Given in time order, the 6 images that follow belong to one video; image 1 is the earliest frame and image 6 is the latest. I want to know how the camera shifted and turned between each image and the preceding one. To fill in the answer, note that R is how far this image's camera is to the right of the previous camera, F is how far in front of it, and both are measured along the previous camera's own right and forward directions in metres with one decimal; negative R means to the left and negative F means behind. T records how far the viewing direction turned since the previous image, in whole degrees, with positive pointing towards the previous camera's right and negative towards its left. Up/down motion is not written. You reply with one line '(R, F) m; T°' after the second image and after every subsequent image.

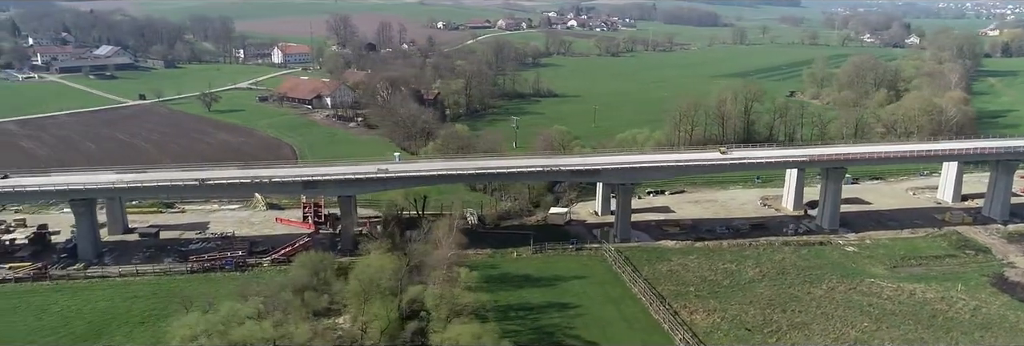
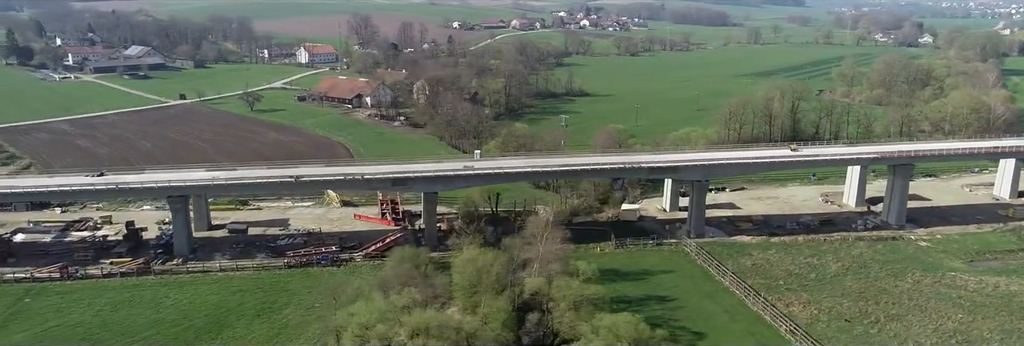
(-3.9, -0.9) m; 0°
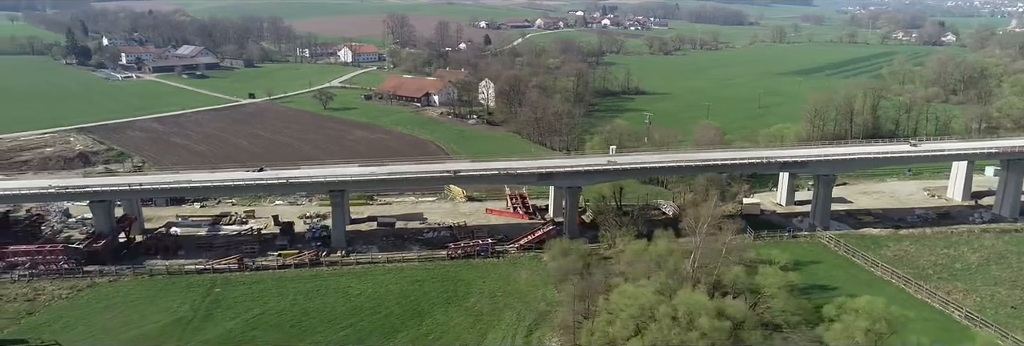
(-7.0, -1.4) m; 0°
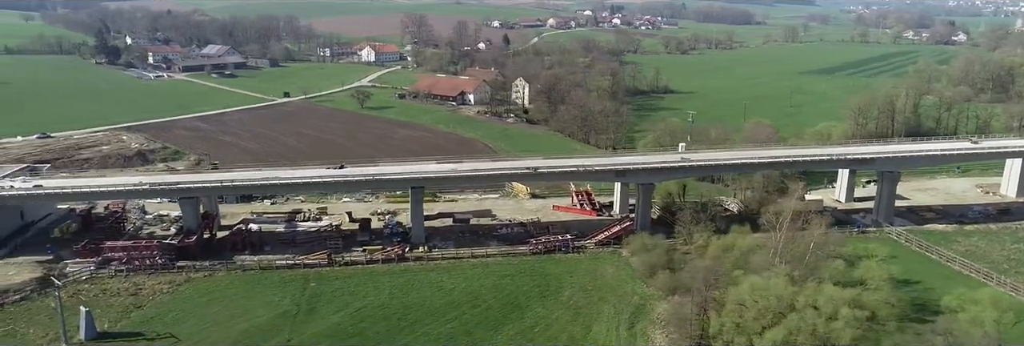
(-3.8, -0.6) m; 0°
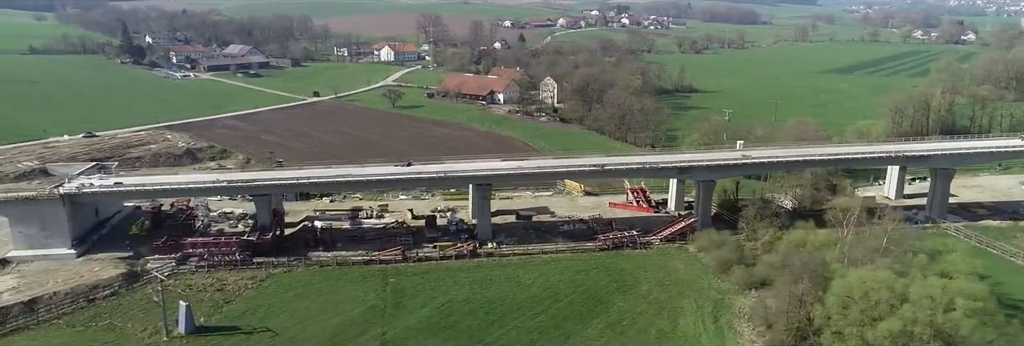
(-3.2, -0.5) m; 0°
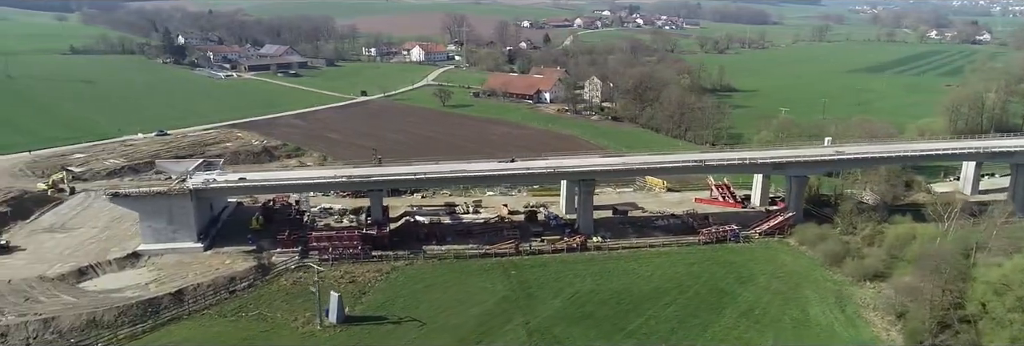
(-5.1, -1.0) m; 0°
